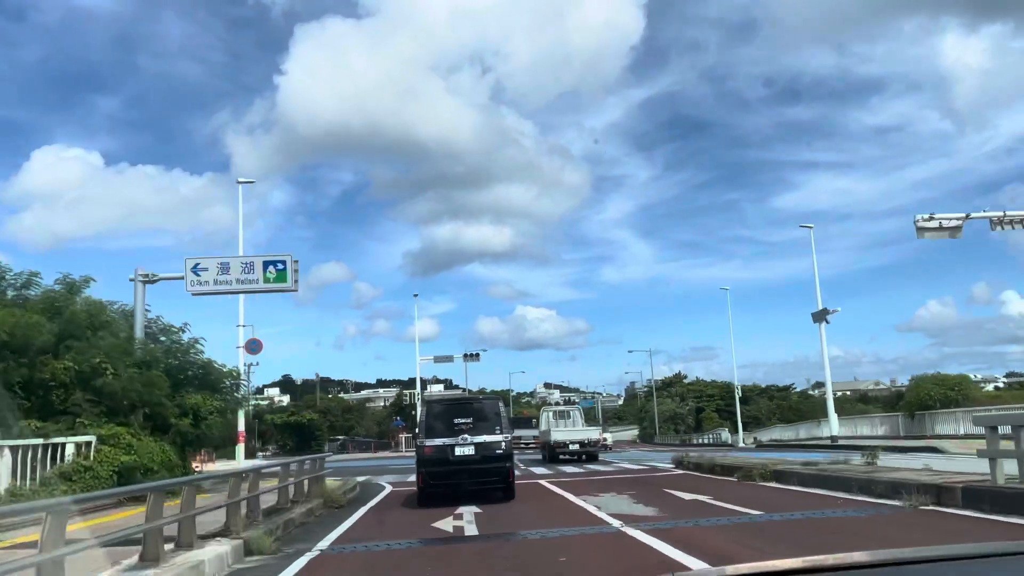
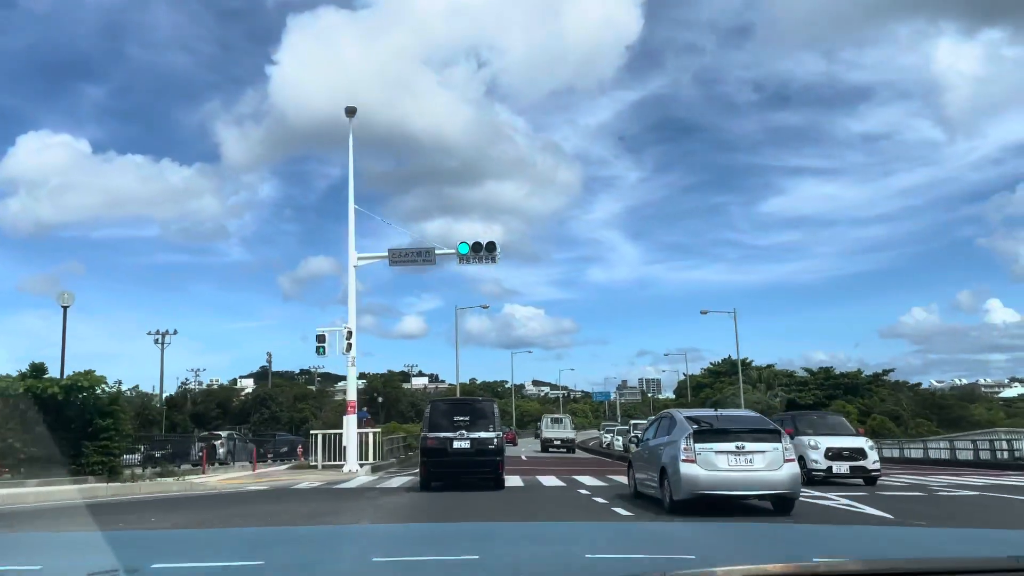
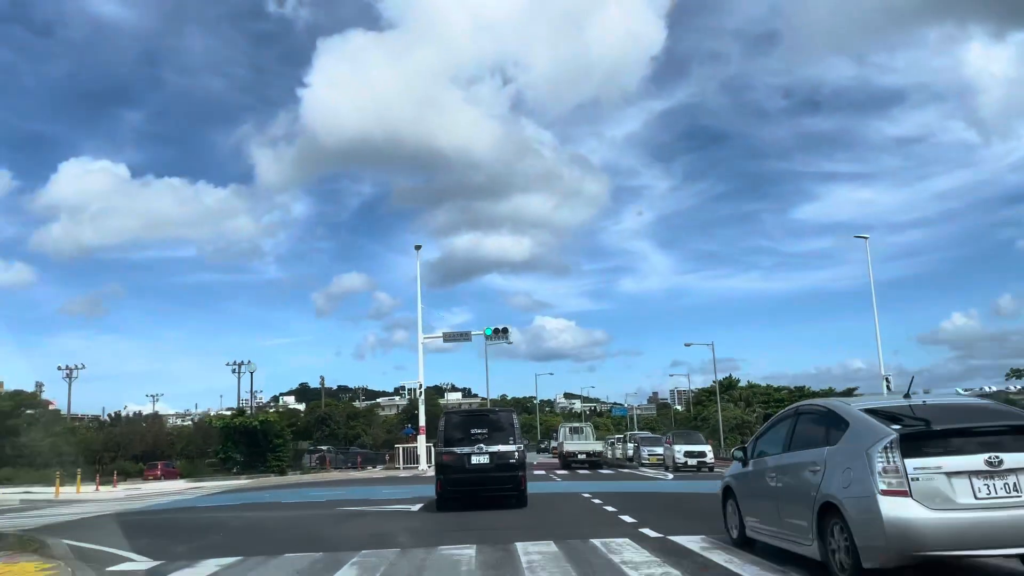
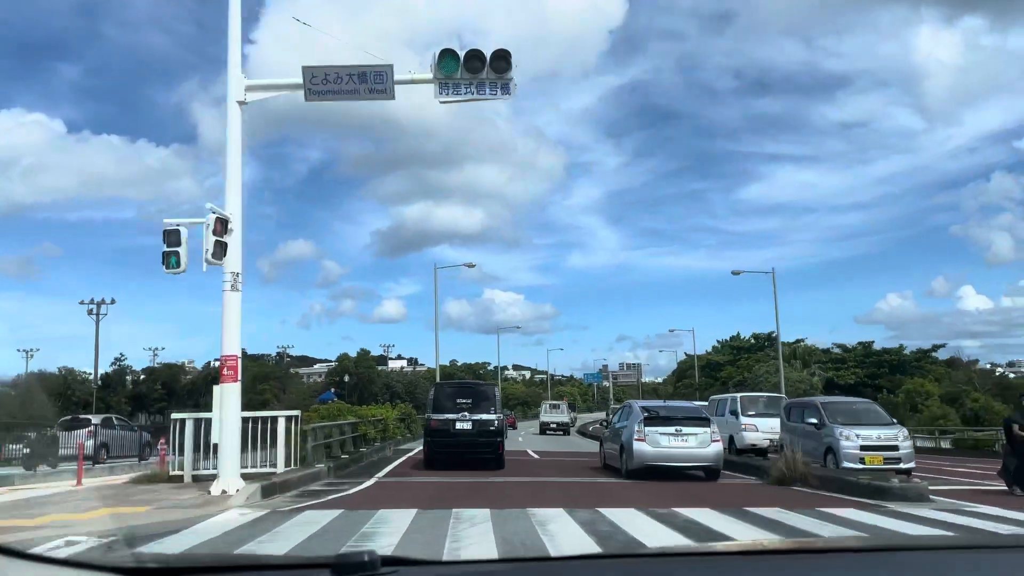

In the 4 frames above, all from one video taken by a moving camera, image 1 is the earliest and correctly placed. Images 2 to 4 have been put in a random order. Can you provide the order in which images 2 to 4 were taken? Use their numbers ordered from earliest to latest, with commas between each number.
3, 2, 4
